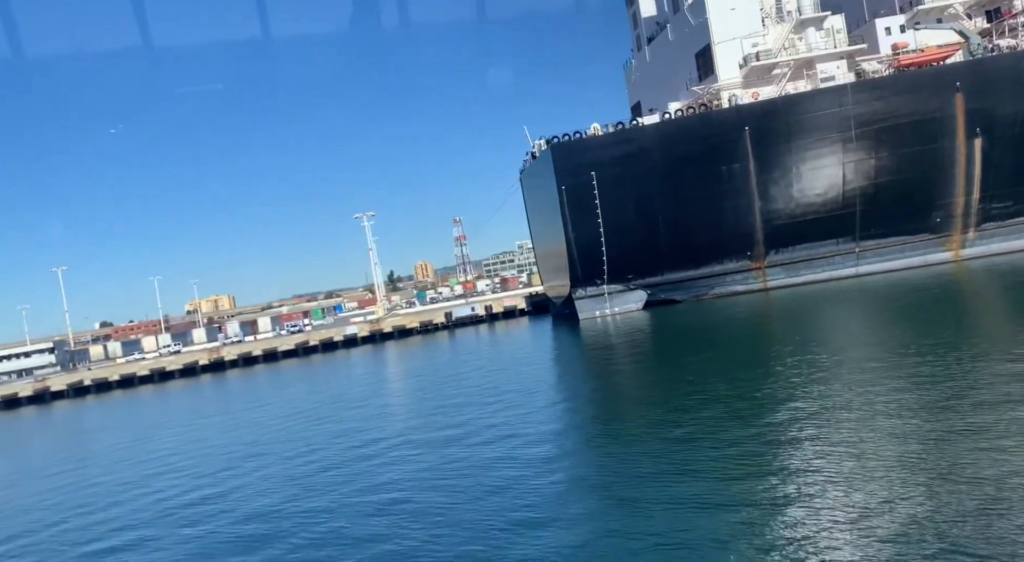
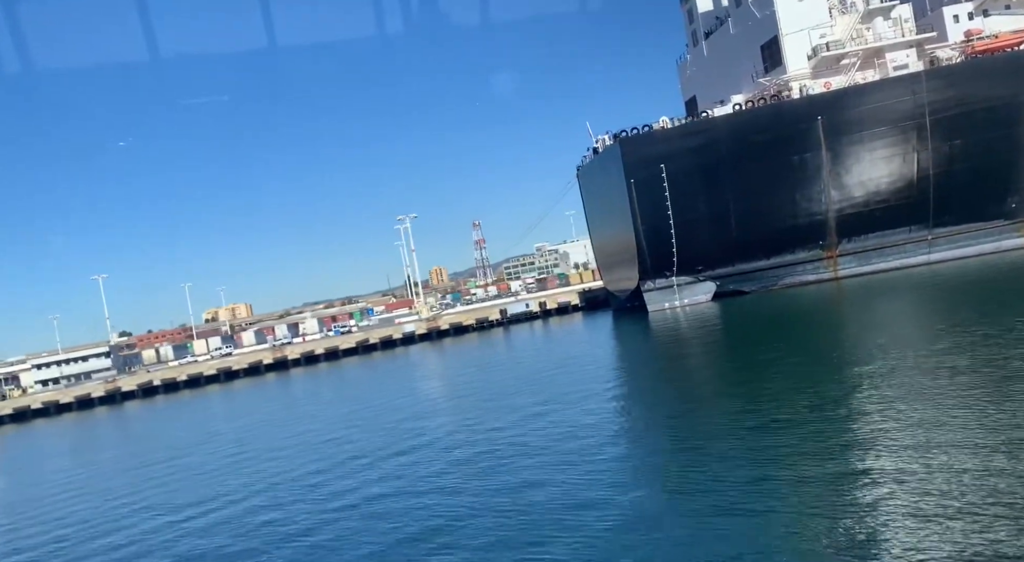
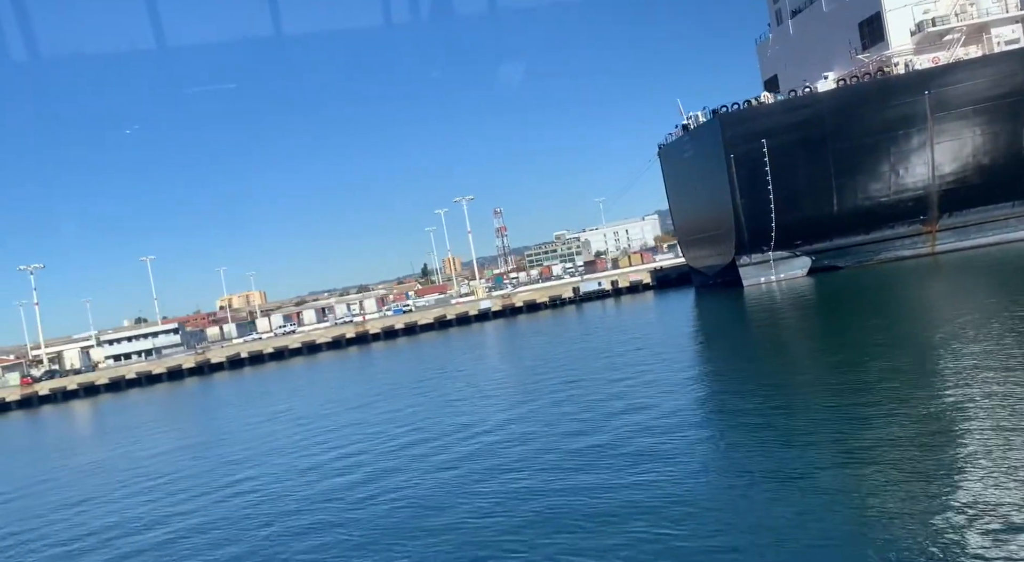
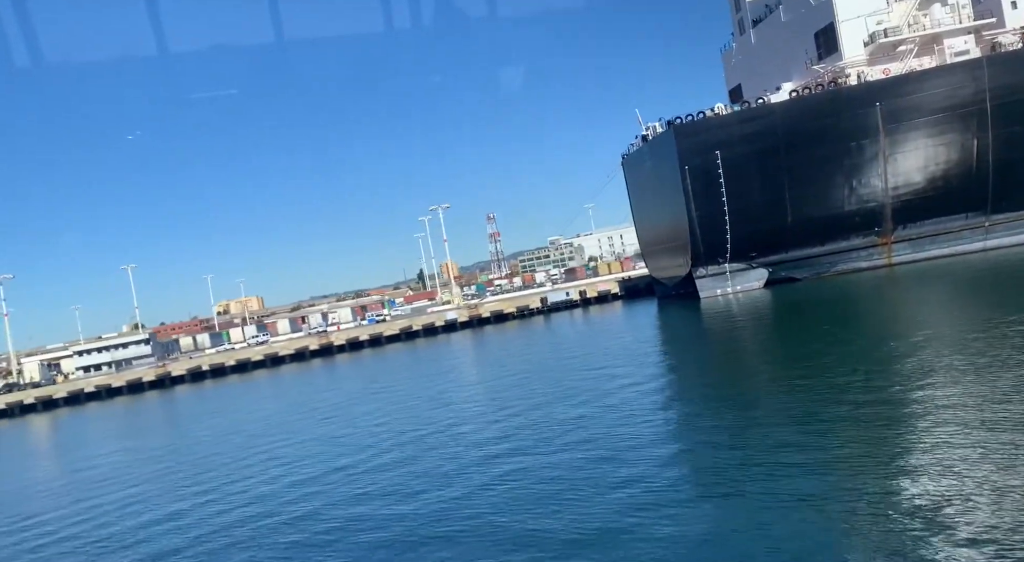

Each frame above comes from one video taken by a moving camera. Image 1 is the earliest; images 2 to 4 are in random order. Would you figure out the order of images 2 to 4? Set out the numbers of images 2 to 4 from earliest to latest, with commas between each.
2, 4, 3
